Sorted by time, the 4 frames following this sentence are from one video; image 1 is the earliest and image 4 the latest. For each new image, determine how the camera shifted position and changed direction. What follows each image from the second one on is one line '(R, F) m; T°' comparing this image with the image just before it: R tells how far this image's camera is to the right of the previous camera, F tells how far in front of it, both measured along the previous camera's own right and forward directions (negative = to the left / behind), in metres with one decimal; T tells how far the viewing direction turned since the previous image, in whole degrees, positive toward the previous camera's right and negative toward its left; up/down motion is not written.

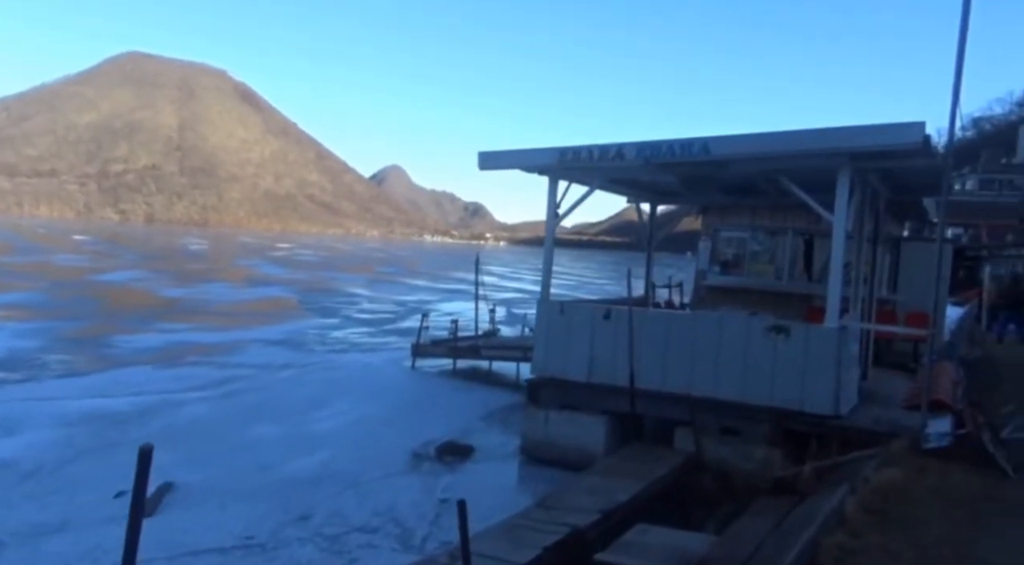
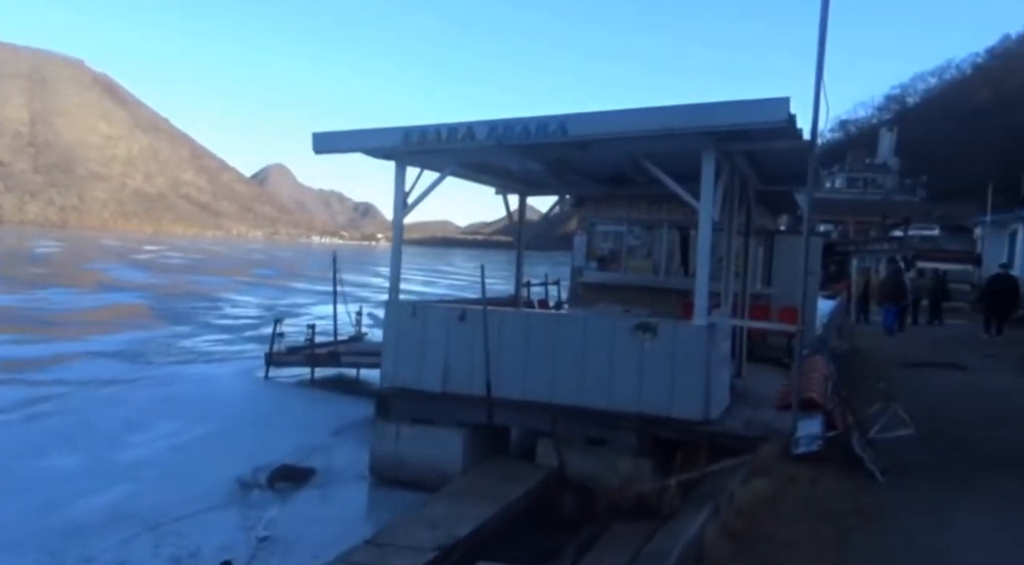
(+0.7, +1.0) m; +7°
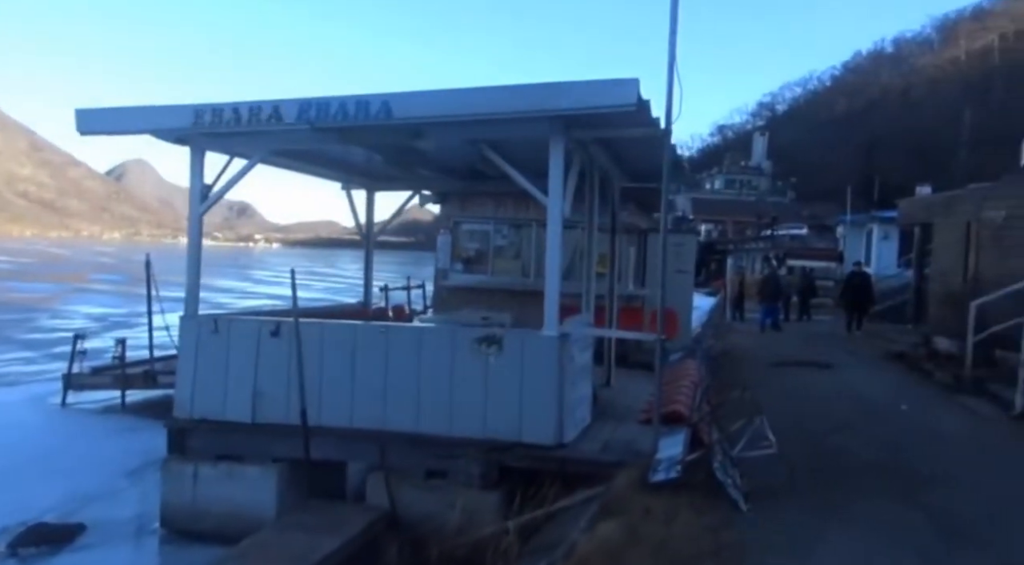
(+0.6, +1.1) m; +8°
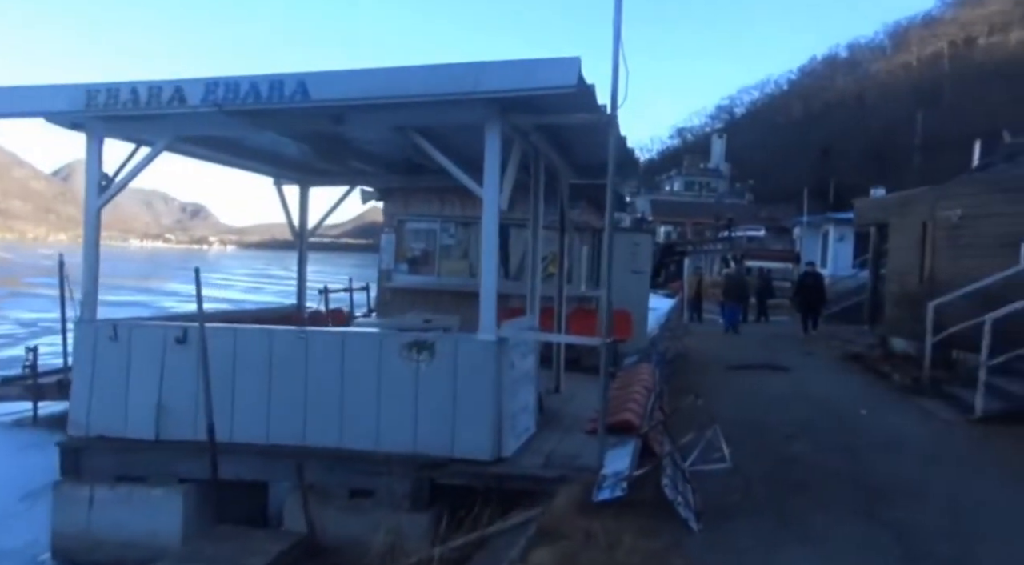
(+0.3, +0.6) m; +3°
